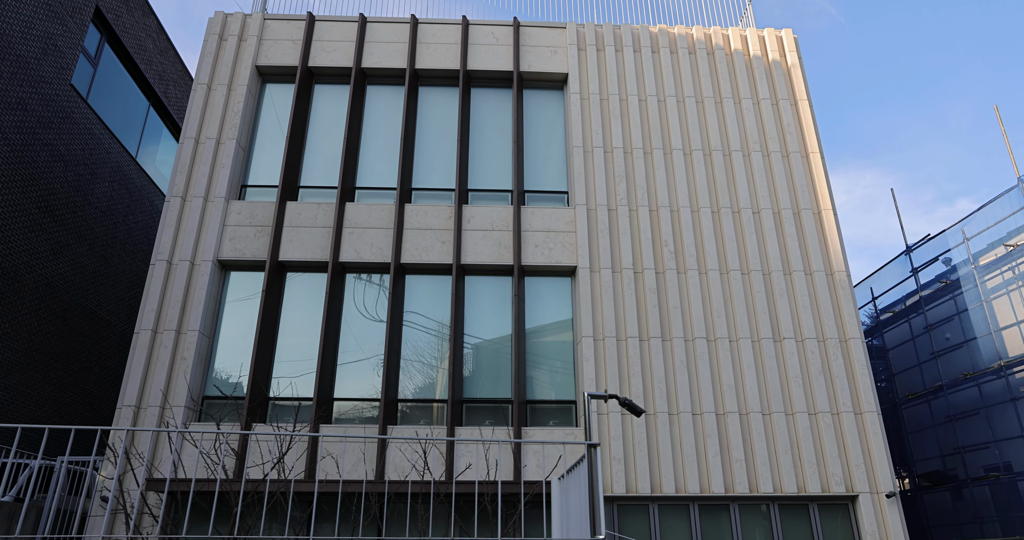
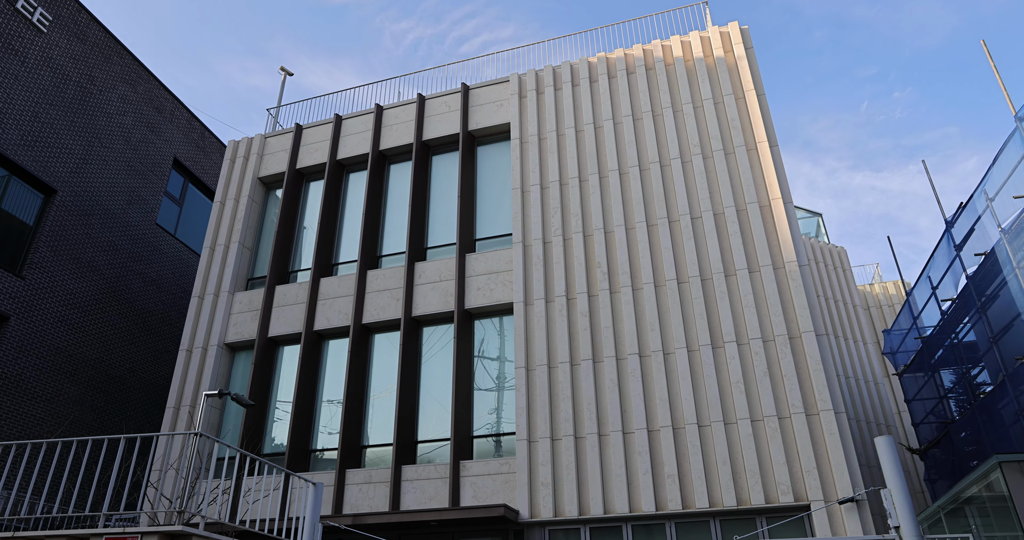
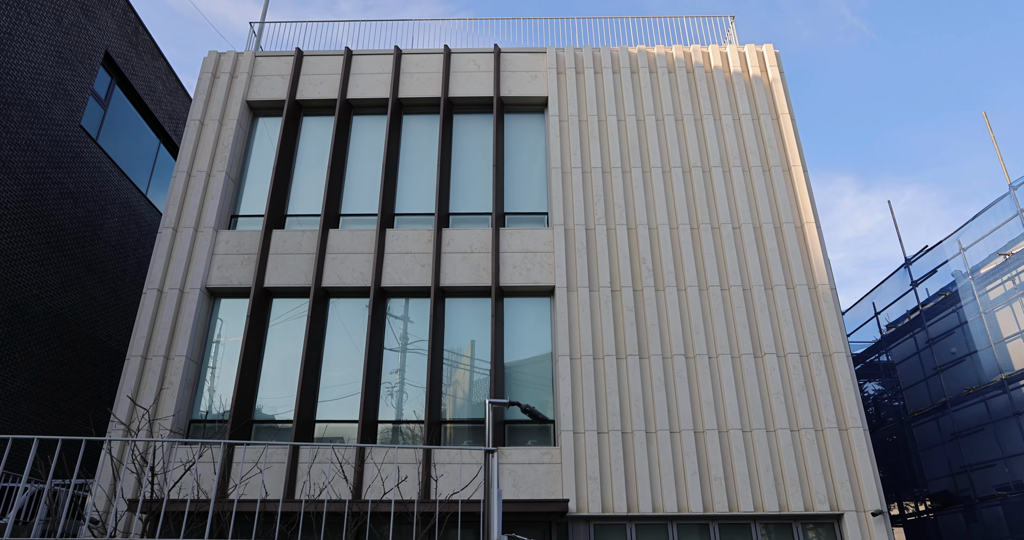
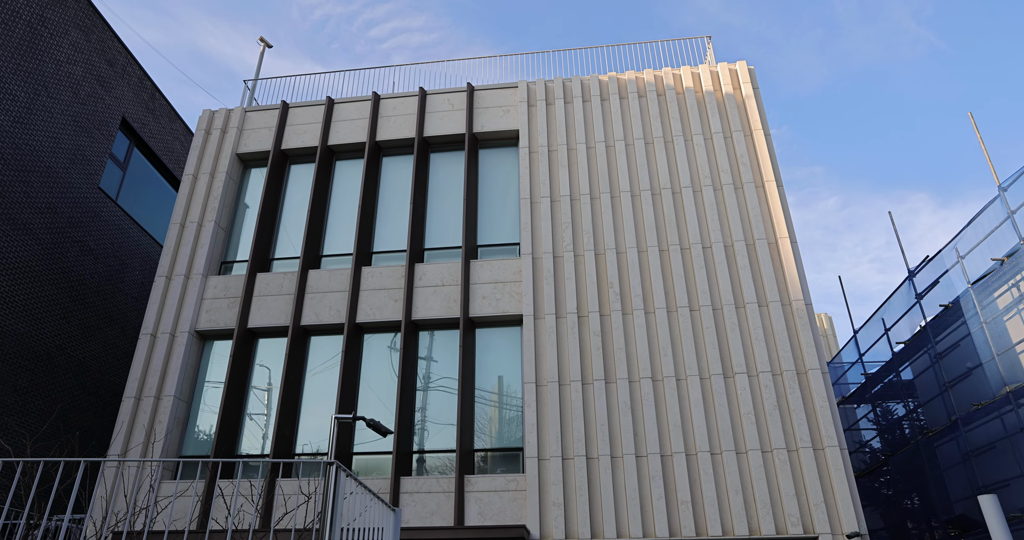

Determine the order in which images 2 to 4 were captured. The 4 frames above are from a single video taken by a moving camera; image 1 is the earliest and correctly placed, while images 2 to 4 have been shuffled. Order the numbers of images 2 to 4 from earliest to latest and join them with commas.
3, 4, 2
